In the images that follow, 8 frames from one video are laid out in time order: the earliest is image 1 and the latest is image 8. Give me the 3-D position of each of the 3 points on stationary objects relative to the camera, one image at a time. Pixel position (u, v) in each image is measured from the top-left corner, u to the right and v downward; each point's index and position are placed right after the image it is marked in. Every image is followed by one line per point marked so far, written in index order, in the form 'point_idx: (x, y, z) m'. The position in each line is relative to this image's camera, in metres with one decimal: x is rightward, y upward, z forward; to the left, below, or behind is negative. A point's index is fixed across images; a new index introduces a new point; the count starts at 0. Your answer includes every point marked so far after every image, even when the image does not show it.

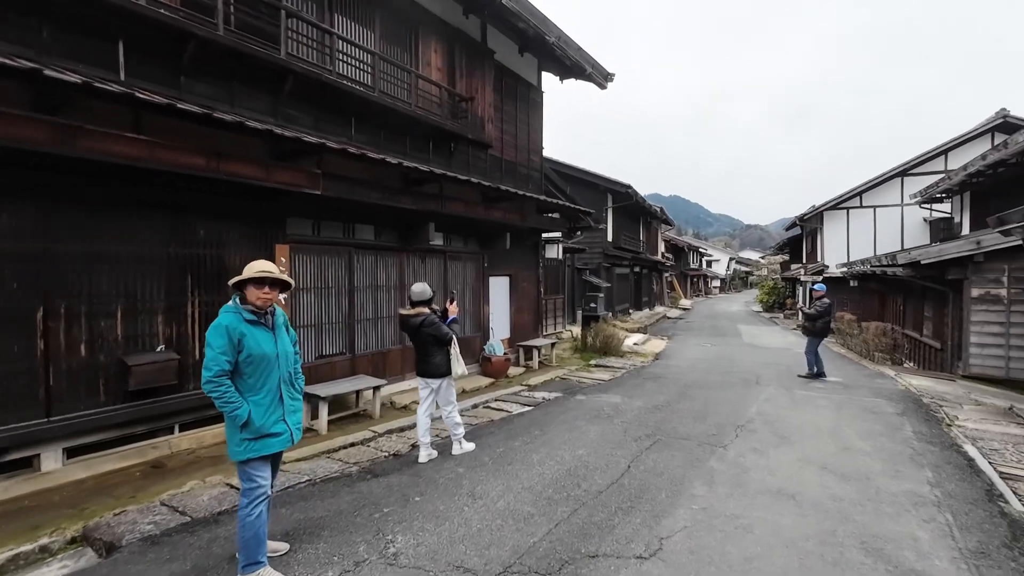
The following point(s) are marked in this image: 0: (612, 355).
0: (+2.6, -1.8, +12.8) m
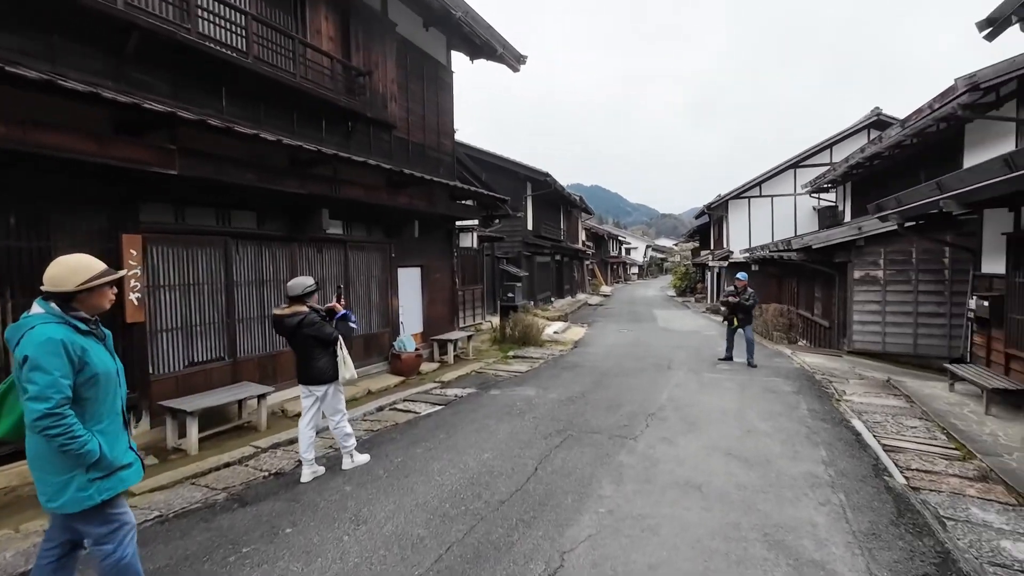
0: (+0.5, -1.5, +12.7) m
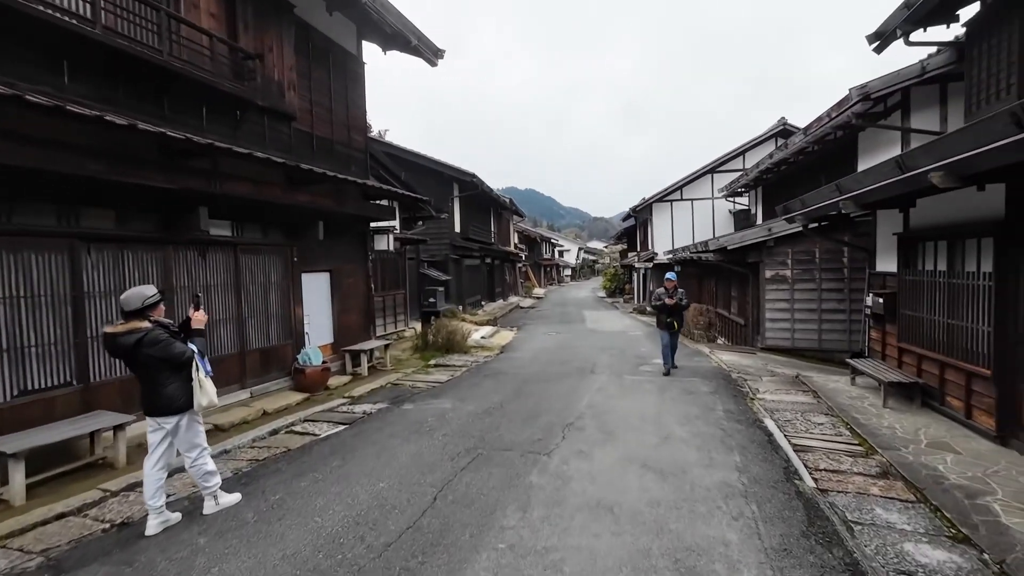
0: (-1.4, -1.6, +12.1) m
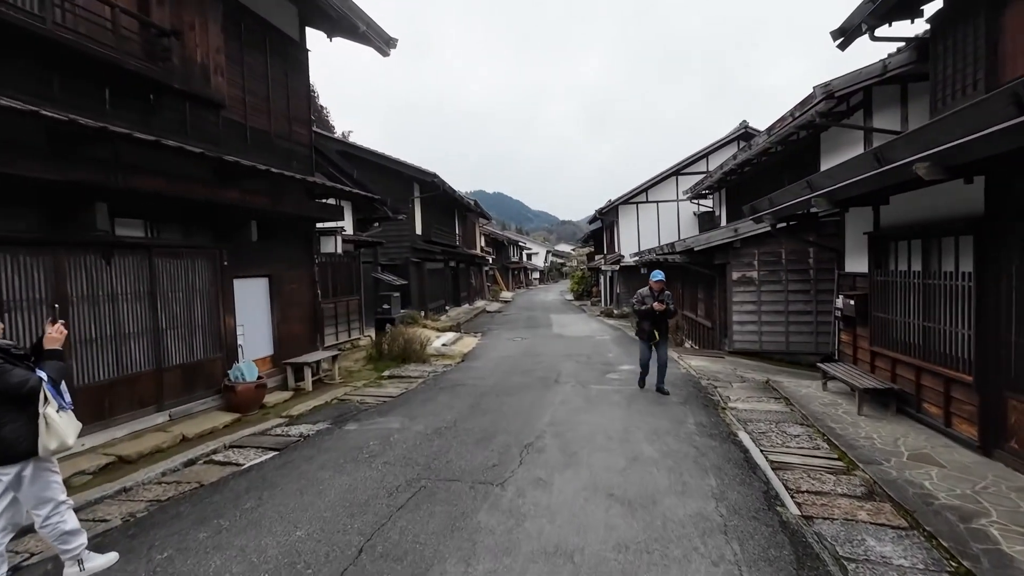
0: (-2.3, -1.7, +11.4) m
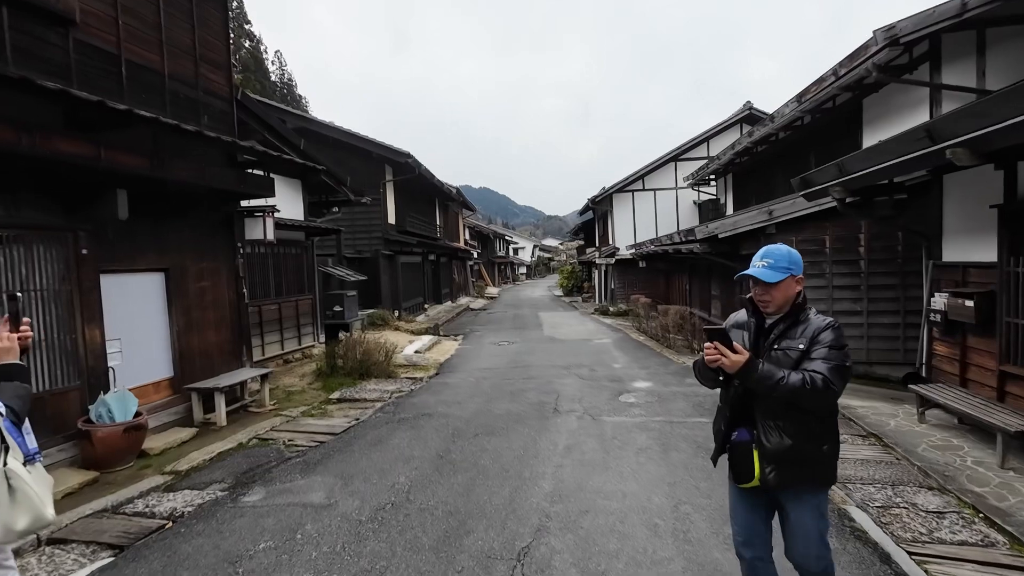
0: (-2.6, -1.7, +9.1) m
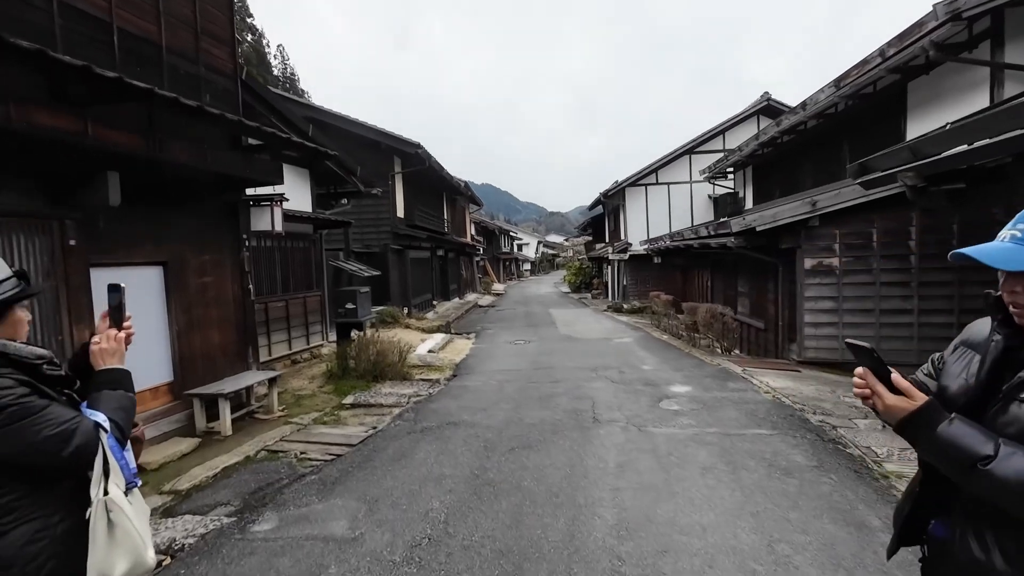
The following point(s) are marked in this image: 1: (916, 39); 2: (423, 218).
0: (-2.2, -1.6, +8.5) m
1: (+7.0, +4.3, +8.4) m
2: (-3.5, +2.7, +18.9) m
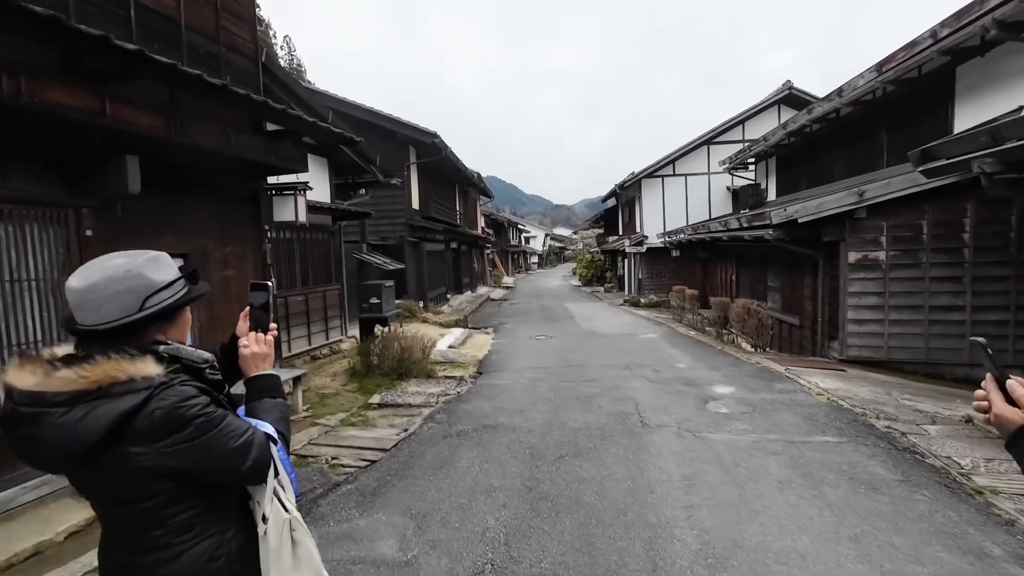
0: (-1.7, -1.5, +8.2) m
1: (+7.5, +4.4, +7.9) m
2: (-2.9, +3.0, +18.5) m
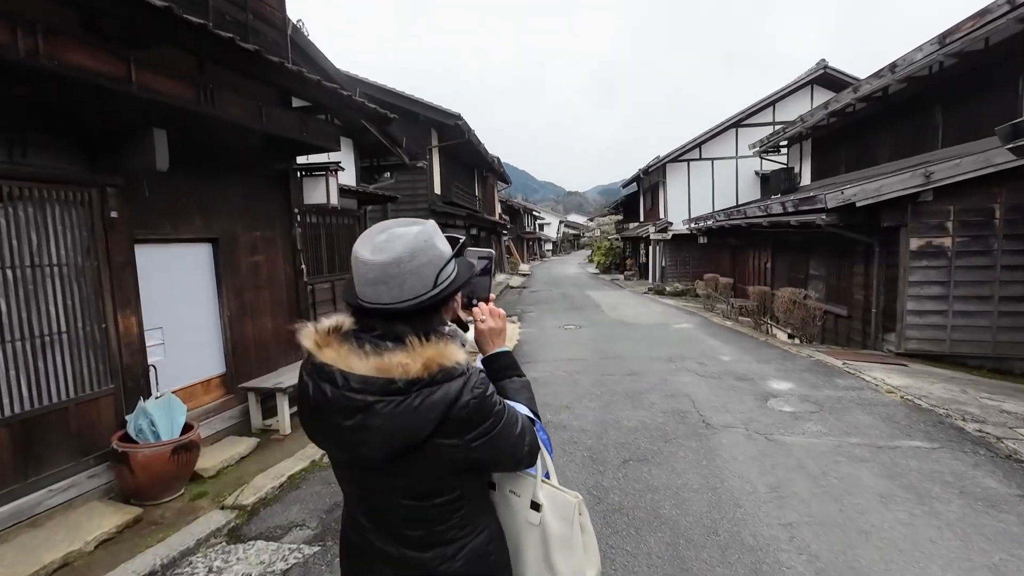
0: (-1.1, -1.3, +7.8) m
1: (+8.1, +4.5, +7.2) m
2: (-2.0, +3.4, +18.0) m
